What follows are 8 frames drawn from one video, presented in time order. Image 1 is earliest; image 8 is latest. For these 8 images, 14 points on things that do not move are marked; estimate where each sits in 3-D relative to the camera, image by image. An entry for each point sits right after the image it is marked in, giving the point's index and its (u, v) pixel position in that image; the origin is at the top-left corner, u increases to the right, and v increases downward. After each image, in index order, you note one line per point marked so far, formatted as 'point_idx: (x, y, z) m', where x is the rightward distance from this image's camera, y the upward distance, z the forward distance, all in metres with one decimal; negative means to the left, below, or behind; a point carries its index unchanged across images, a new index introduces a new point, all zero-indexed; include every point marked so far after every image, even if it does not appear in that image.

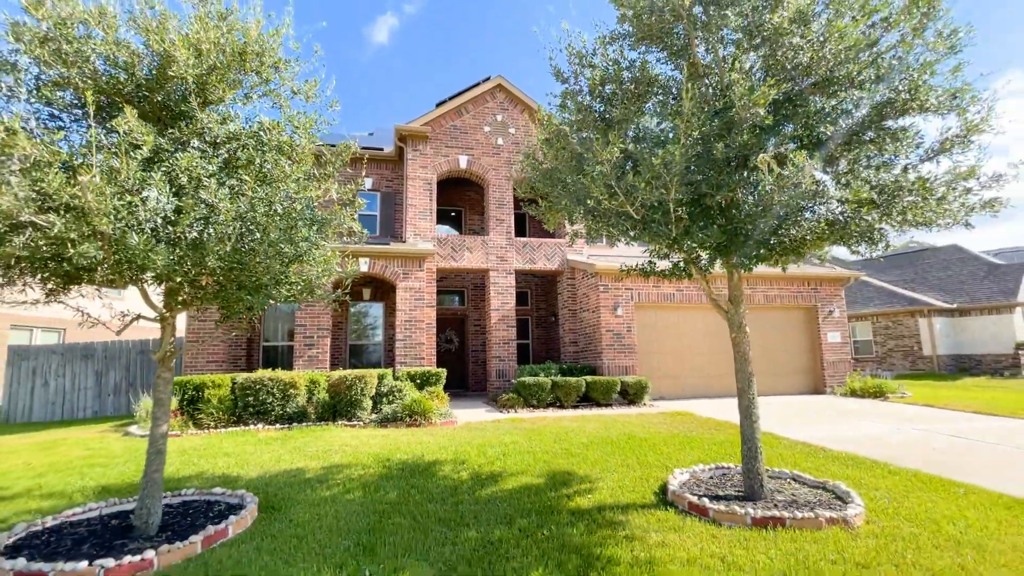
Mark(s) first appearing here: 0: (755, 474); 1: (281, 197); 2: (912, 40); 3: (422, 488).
0: (+2.1, -1.6, +4.4) m
1: (-1.8, +0.7, +4.0) m
2: (+3.1, +1.9, +4.0) m
3: (-0.8, -1.9, +4.9) m
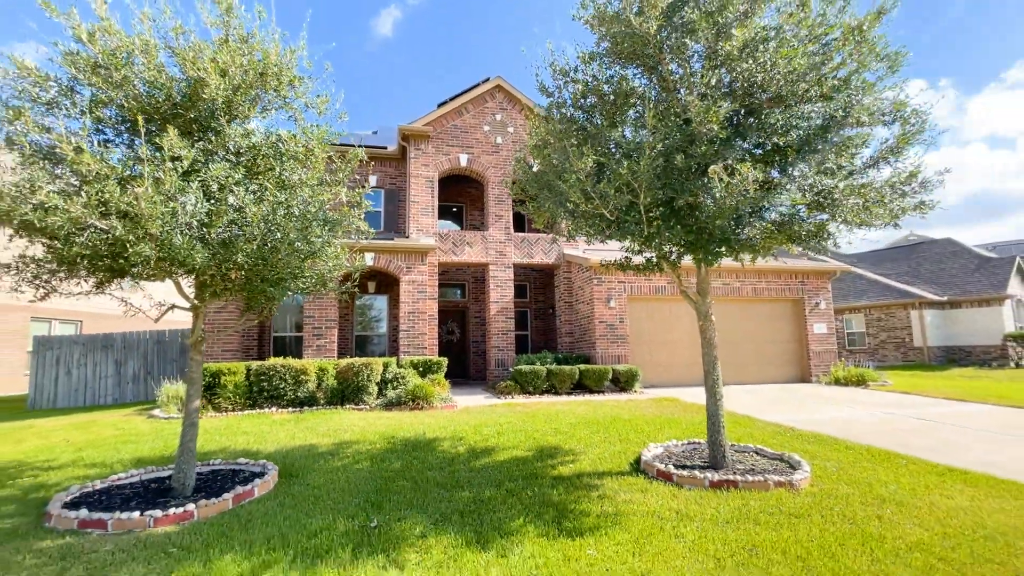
0: (+2.0, -1.5, +4.9) m
1: (-1.9, +0.8, +4.6) m
2: (+3.0, +2.0, +4.5) m
3: (-0.9, -1.8, +5.5) m
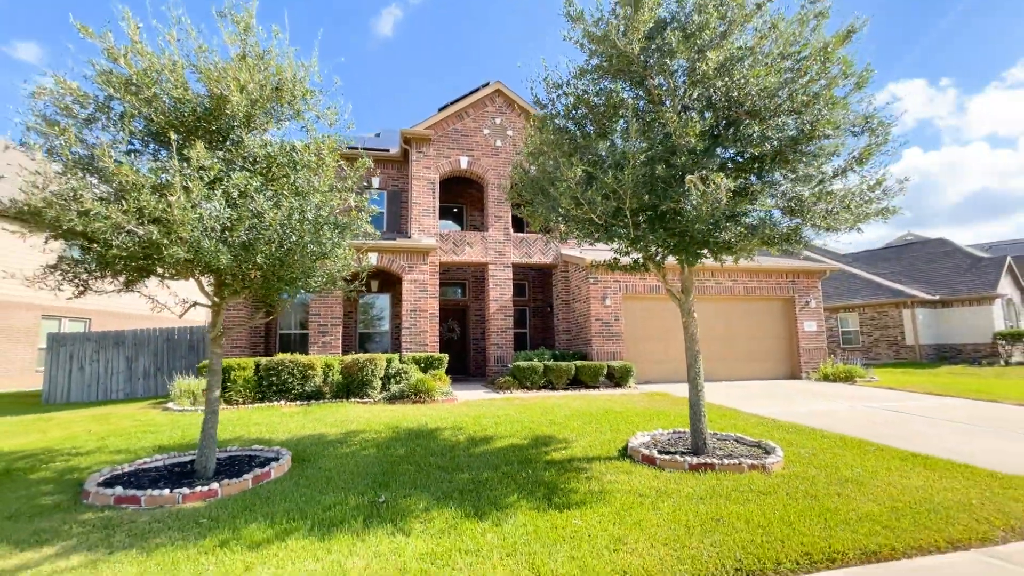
0: (+1.9, -1.5, +5.3) m
1: (-1.9, +0.8, +5.0) m
2: (+3.0, +2.0, +4.9) m
3: (-1.0, -1.8, +5.9) m
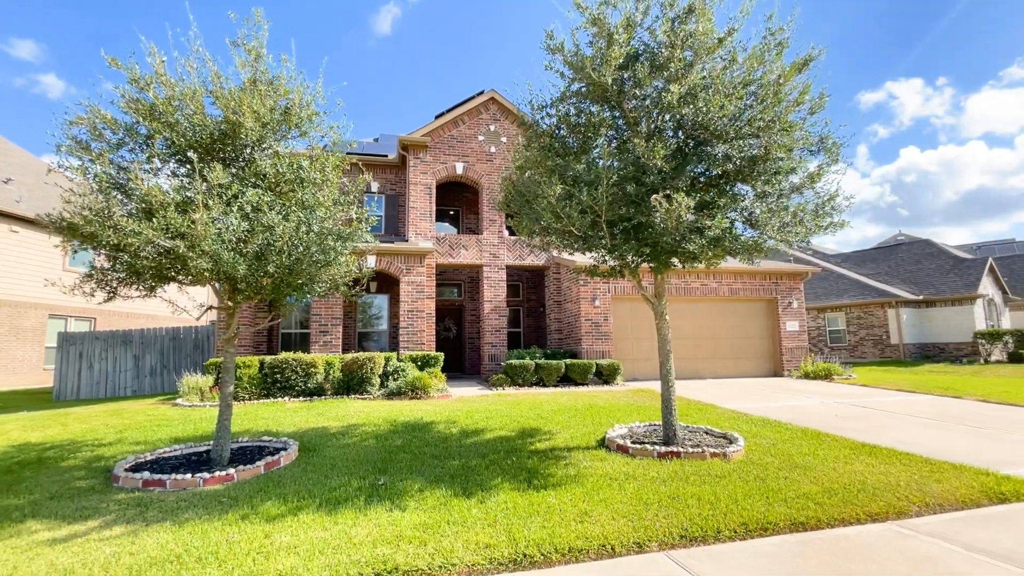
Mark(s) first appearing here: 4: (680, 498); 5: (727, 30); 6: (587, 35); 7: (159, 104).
0: (+1.8, -1.5, +5.9) m
1: (-2.1, +0.7, +5.5) m
2: (+2.9, +1.9, +5.4) m
3: (-1.1, -1.8, +6.4) m
4: (+1.3, -1.7, +4.1) m
5: (+2.3, +2.8, +5.6) m
6: (+0.8, +2.7, +5.6) m
7: (-3.4, +1.8, +5.1) m
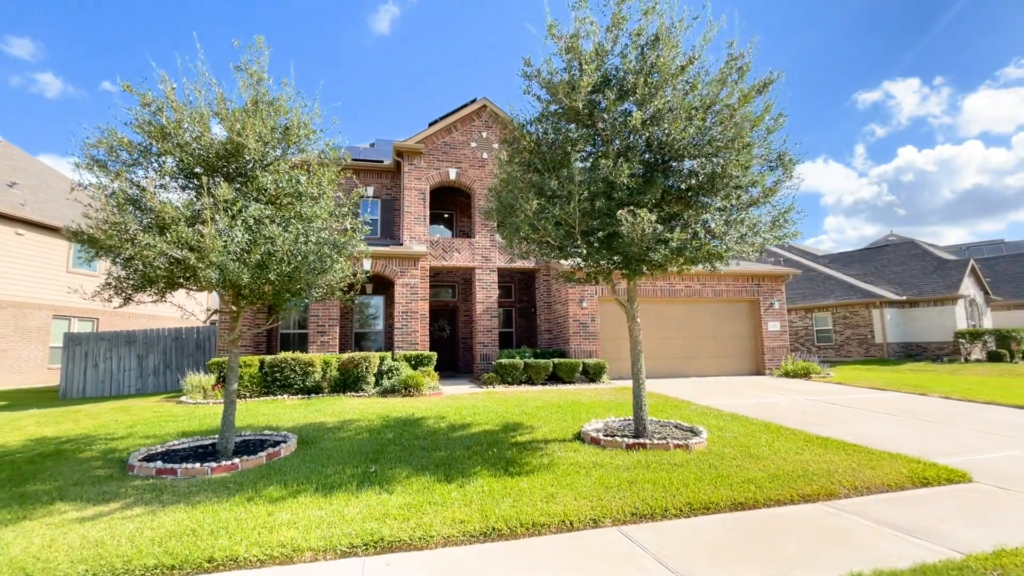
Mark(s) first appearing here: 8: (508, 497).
0: (+1.6, -1.6, +6.4) m
1: (-2.3, +0.7, +6.0) m
2: (+2.6, +1.8, +5.9) m
3: (-1.3, -1.9, +6.9) m
4: (+1.1, -1.7, +4.6) m
5: (+2.1, +2.7, +6.1) m
6: (+0.5, +2.7, +6.1) m
7: (-3.7, +1.7, +5.5) m
8: (0.0, -1.7, +4.3) m
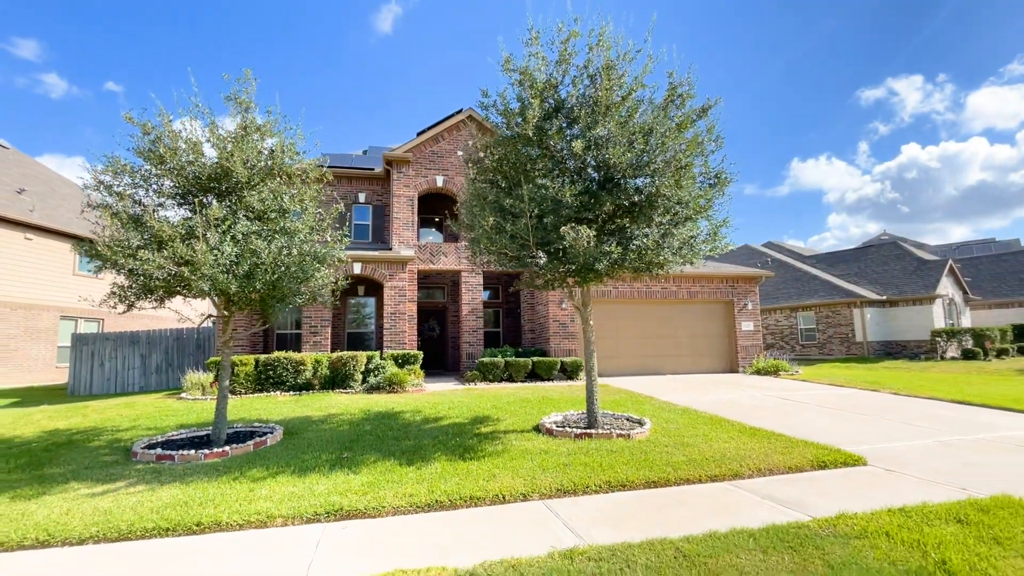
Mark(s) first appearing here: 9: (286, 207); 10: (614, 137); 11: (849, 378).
0: (+1.1, -1.7, +7.1) m
1: (-2.8, +0.6, +6.7) m
2: (+2.1, +1.8, +6.6) m
3: (-1.8, -2.0, +7.6) m
4: (+0.6, -1.8, +5.3) m
5: (+1.6, +2.7, +6.8) m
6: (0.0, +2.6, +6.8) m
7: (-4.2, +1.6, +6.3) m
8: (-0.5, -1.8, +5.0) m
9: (-3.0, +1.1, +6.8) m
10: (+1.3, +1.9, +6.5) m
11: (+8.6, -2.3, +13.1) m
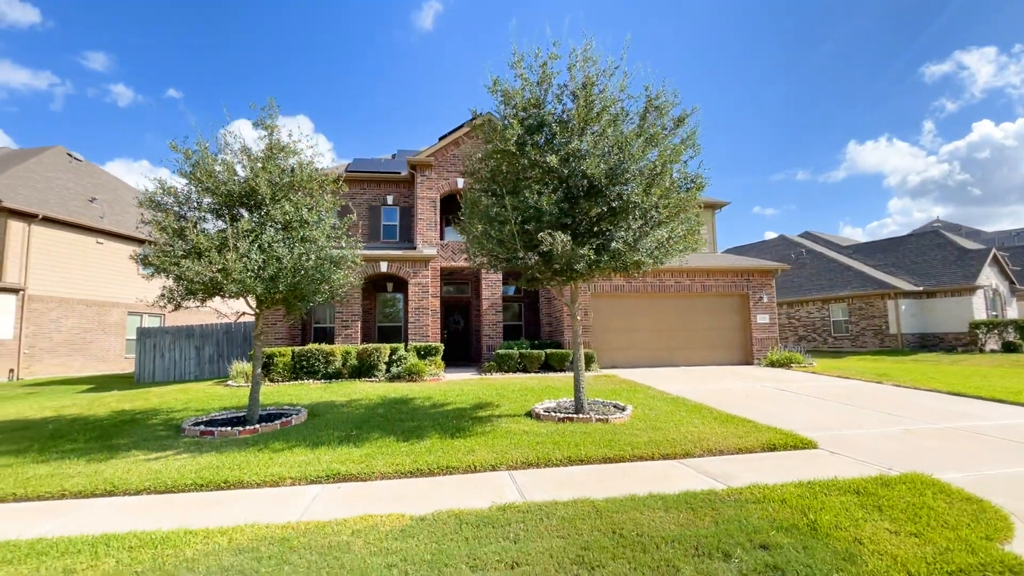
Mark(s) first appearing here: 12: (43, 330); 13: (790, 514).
0: (+1.0, -1.7, +7.8) m
1: (-2.9, +0.6, +7.7) m
2: (+2.0, +1.8, +7.2) m
3: (-1.9, -2.0, +8.5) m
4: (+0.4, -1.8, +6.0) m
5: (+1.5, +2.7, +7.4) m
6: (-0.1, +2.6, +7.5) m
7: (-4.3, +1.6, +7.3) m
8: (-0.8, -1.8, +5.8) m
9: (-3.1, +1.0, +7.7) m
10: (+1.1, +1.9, +7.1) m
11: (+8.9, -2.1, +13.2) m
12: (-15.4, -1.4, +17.0) m
13: (+2.1, -1.7, +3.8) m
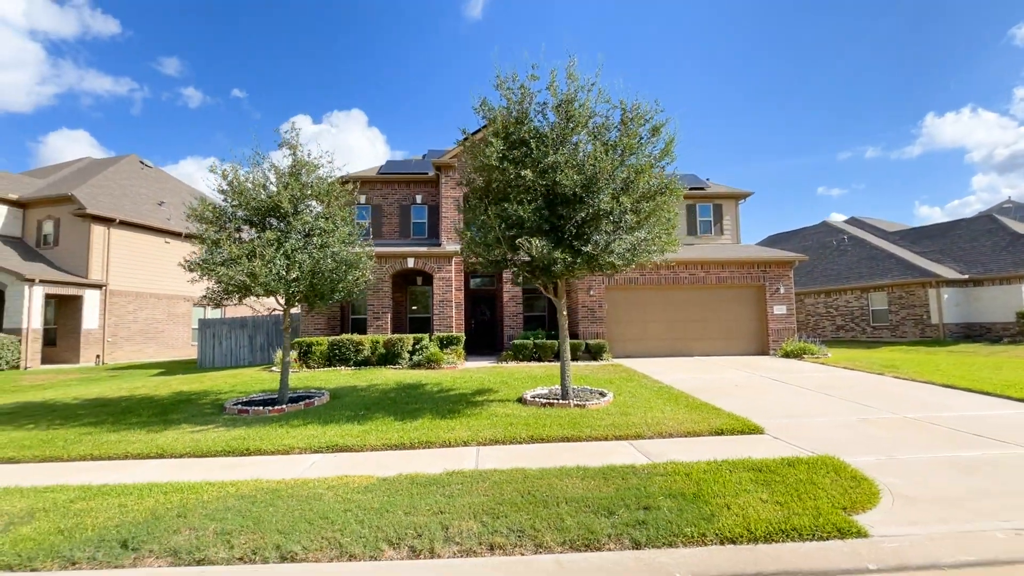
0: (+0.8, -1.6, +8.6) m
1: (-3.1, +0.6, +8.8) m
2: (+1.7, +1.8, +7.8) m
3: (-1.9, -1.9, +9.6) m
4: (+0.1, -1.8, +6.9) m
5: (+1.2, +2.7, +8.0) m
6: (-0.3, +2.6, +8.3) m
7: (-4.5, +1.6, +8.6) m
8: (-1.1, -1.9, +6.8) m
9: (-3.2, +1.1, +8.9) m
10: (+0.9, +1.9, +7.8) m
11: (+9.3, -1.9, +13.2) m
12: (-14.6, -1.2, +19.3) m
13: (+1.5, -1.7, +4.6) m
